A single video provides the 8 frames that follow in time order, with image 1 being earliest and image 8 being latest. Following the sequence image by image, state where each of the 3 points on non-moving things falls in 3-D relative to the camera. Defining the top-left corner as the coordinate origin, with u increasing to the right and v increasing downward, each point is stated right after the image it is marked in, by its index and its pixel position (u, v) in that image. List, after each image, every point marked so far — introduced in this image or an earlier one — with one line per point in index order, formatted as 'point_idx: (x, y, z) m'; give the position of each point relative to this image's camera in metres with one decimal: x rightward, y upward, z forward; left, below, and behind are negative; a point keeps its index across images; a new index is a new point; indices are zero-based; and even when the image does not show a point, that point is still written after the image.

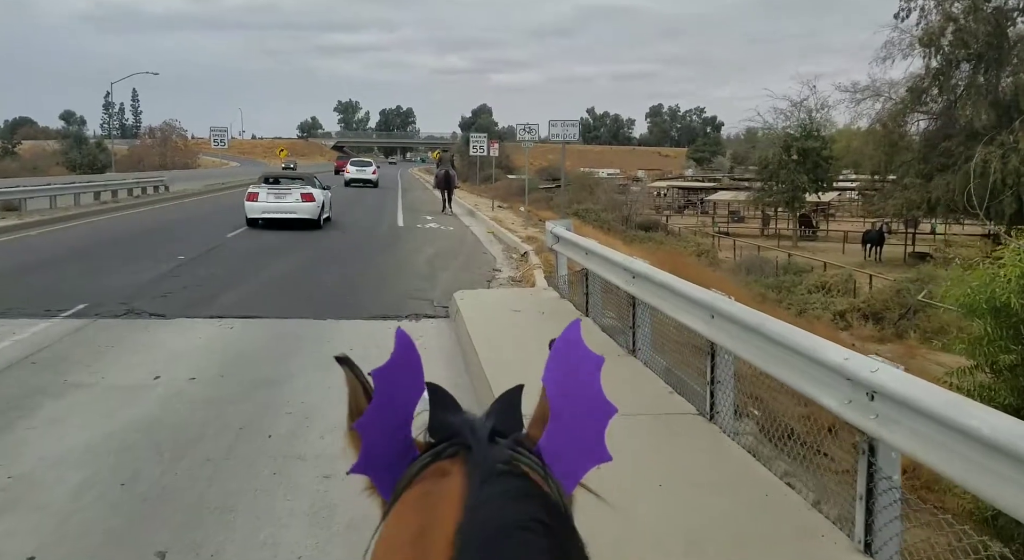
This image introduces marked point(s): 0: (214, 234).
0: (-6.5, +1.0, +17.9) m
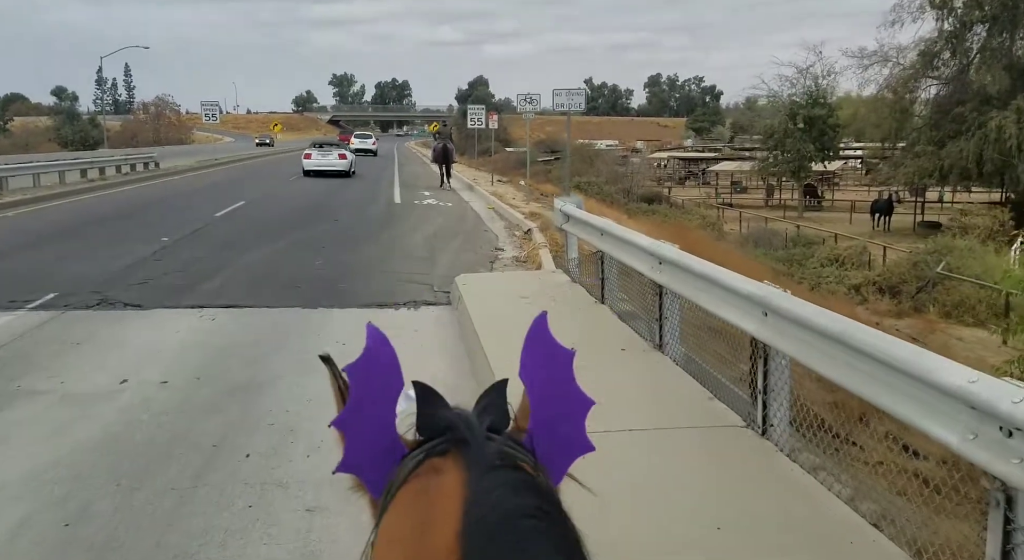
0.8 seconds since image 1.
0: (-6.4, +1.4, +17.1) m
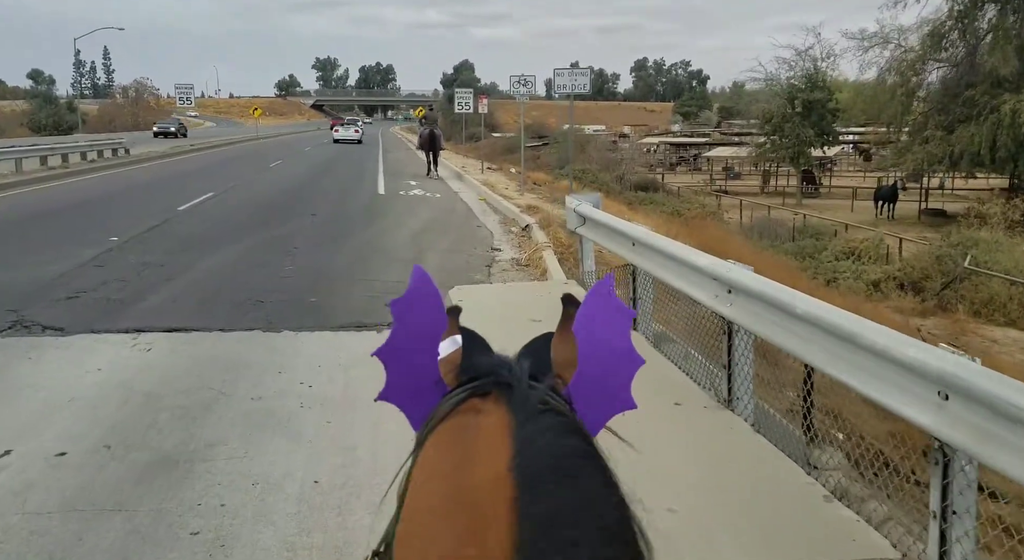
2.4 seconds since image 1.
0: (-6.5, +1.4, +15.5) m
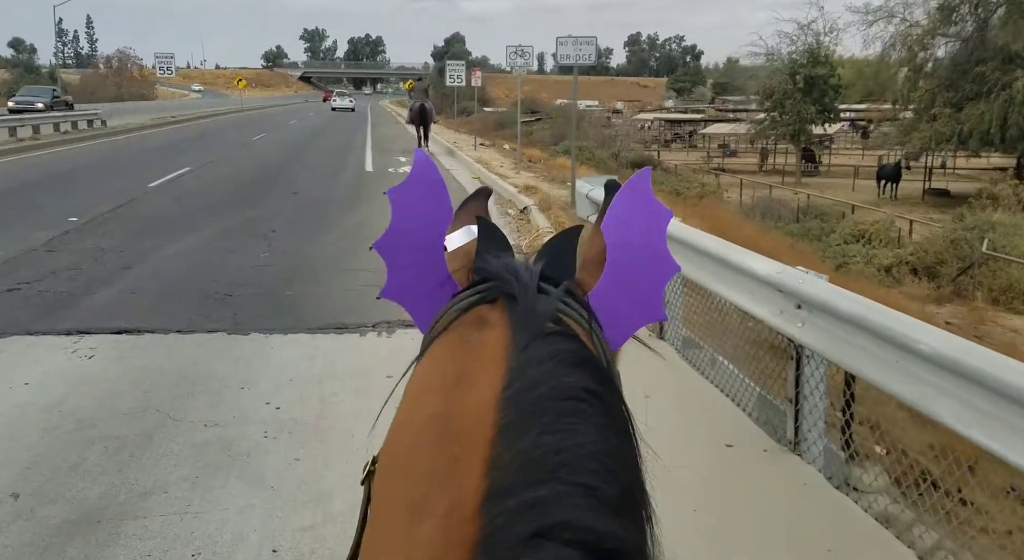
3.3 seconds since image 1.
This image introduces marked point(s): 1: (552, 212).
0: (-6.6, +1.7, +14.5) m
1: (+0.5, +0.9, +11.4) m
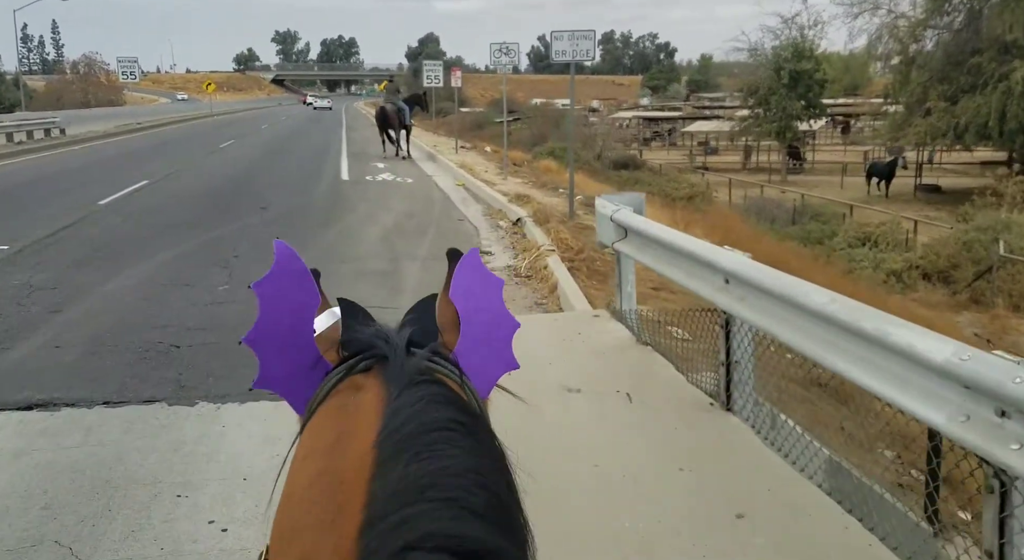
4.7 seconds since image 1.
0: (-6.8, +1.3, +13.1) m
1: (+0.4, +0.7, +10.2) m
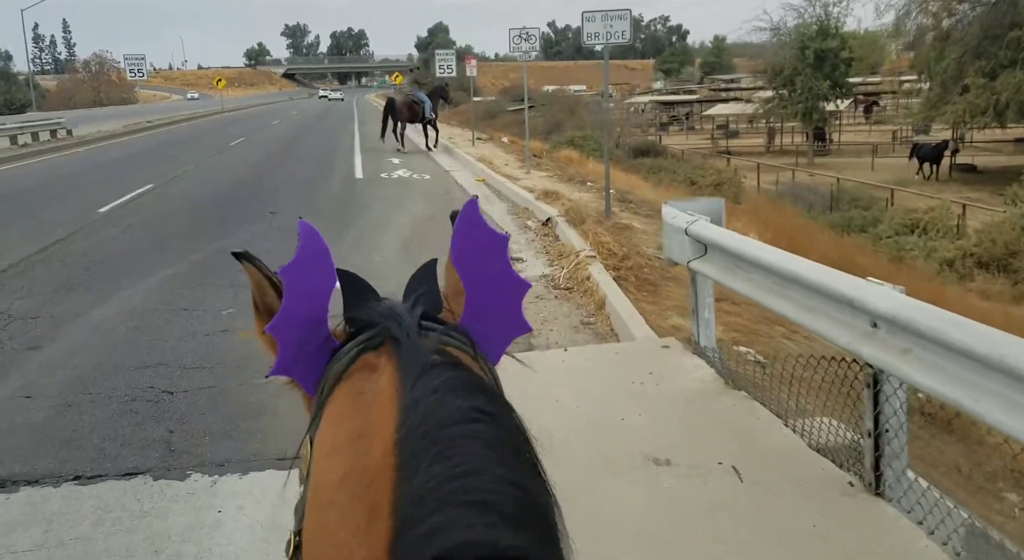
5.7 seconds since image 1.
0: (-6.4, +1.1, +12.3) m
1: (+0.8, +0.6, +9.3) m
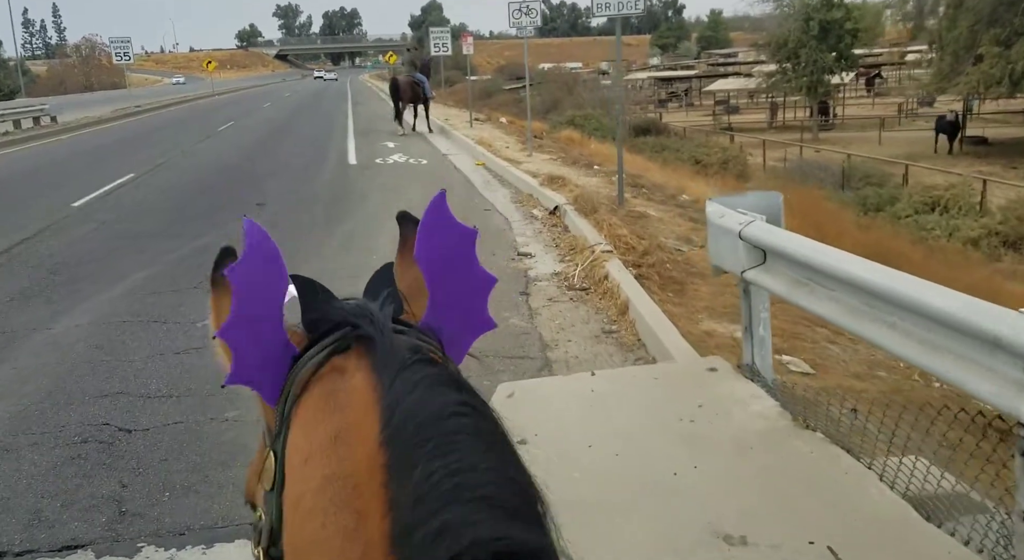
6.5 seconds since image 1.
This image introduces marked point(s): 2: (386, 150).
0: (-6.3, +1.1, +11.5) m
1: (+0.9, +0.7, +8.5) m
2: (-2.7, +2.8, +17.7) m
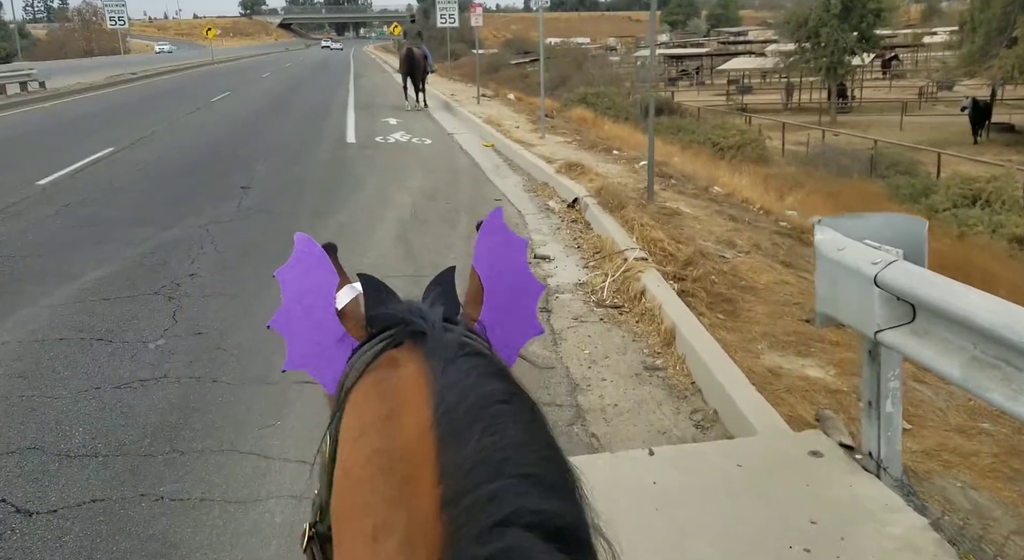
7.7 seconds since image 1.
0: (-6.2, +1.3, +10.5) m
1: (+1.0, +0.6, +7.4) m
2: (-2.5, +3.1, +16.5) m
